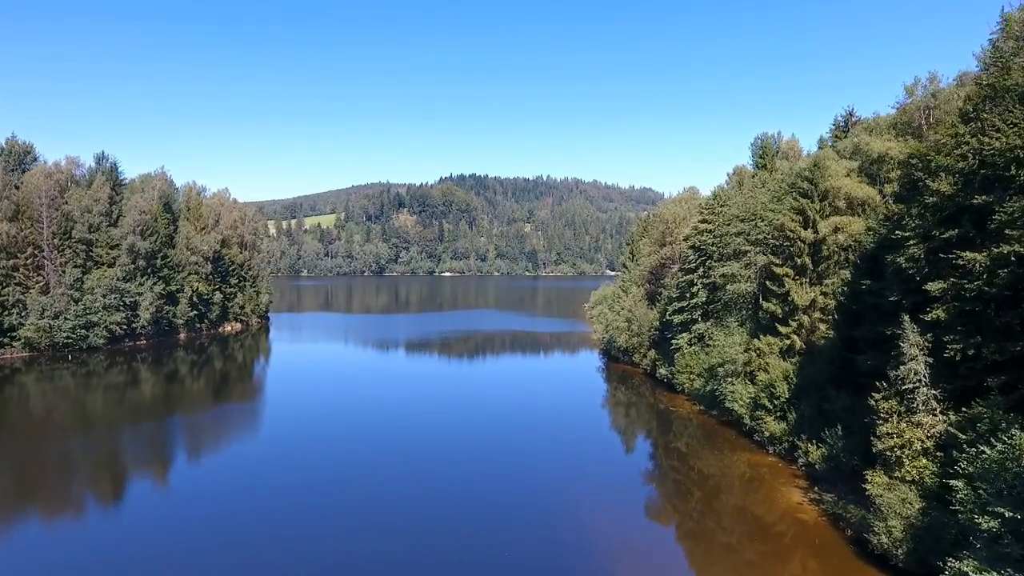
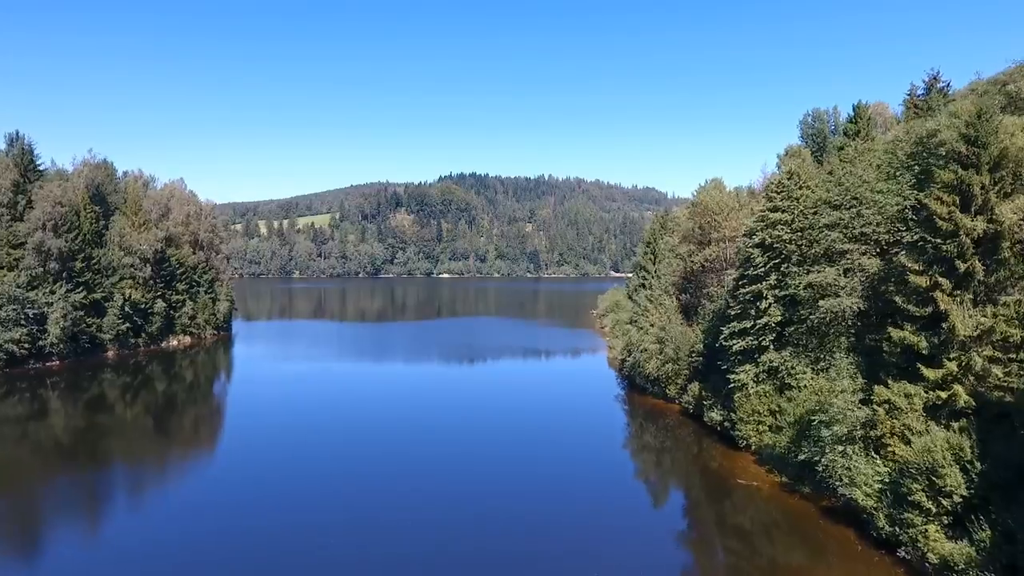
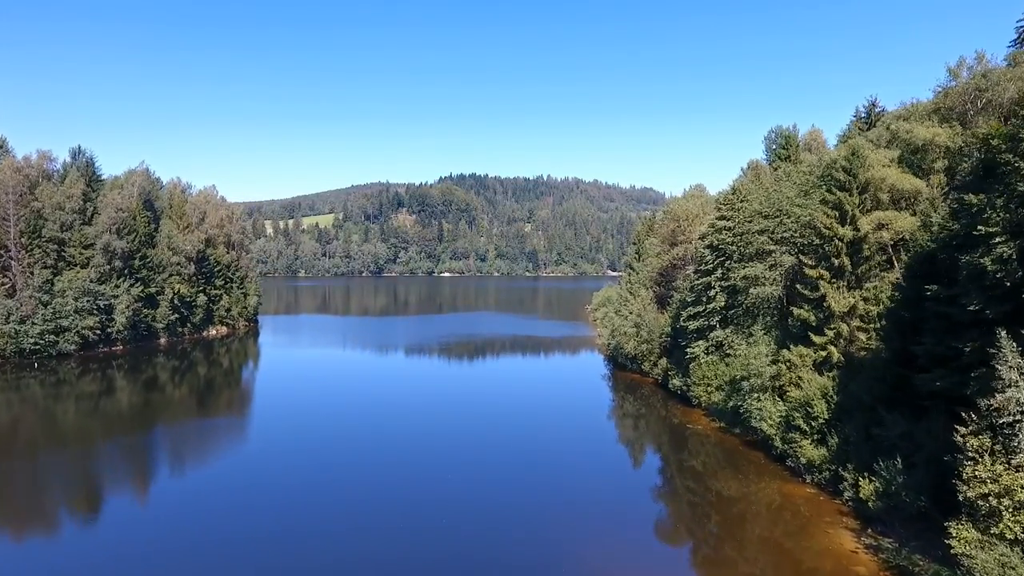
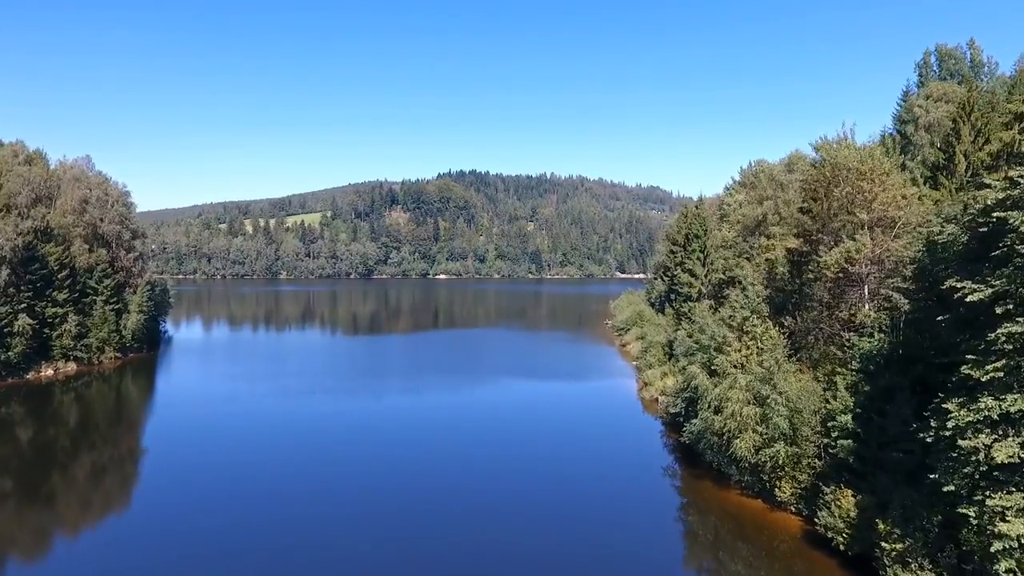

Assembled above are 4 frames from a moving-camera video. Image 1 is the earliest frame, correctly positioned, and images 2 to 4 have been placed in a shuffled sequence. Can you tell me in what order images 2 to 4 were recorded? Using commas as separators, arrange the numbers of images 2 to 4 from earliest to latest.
3, 2, 4
